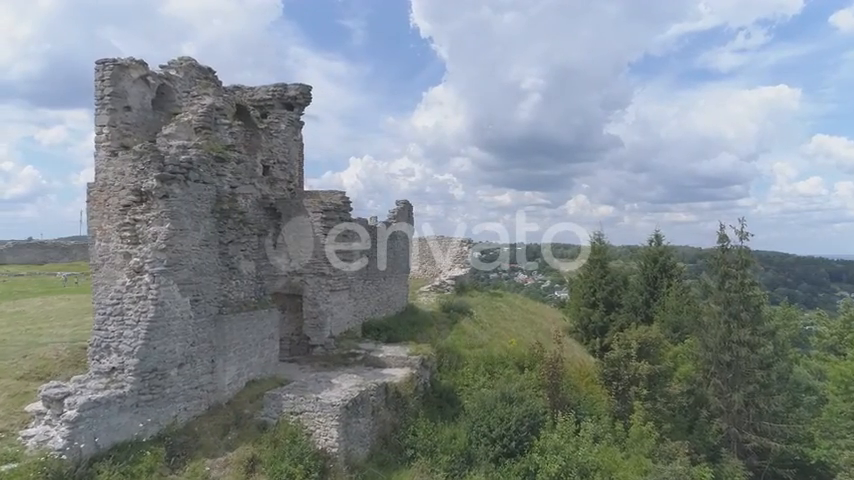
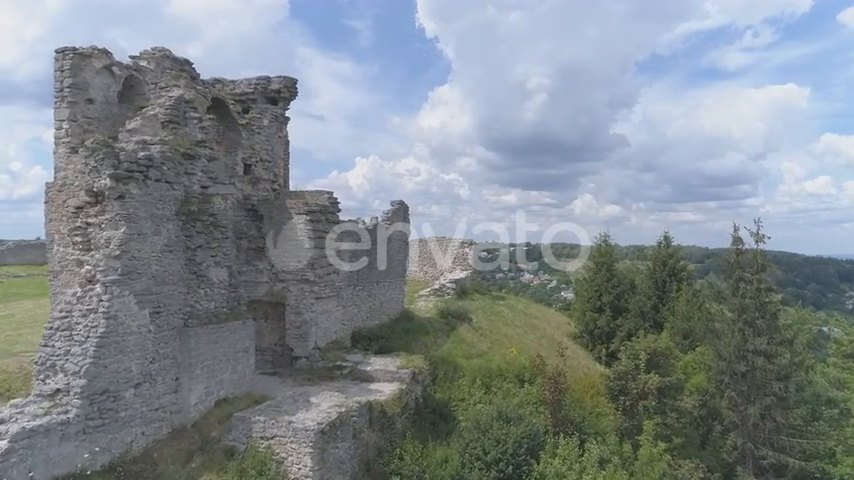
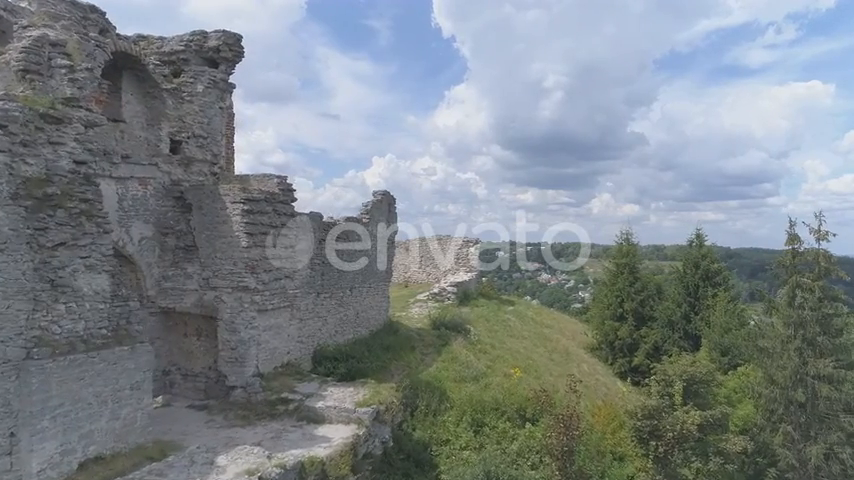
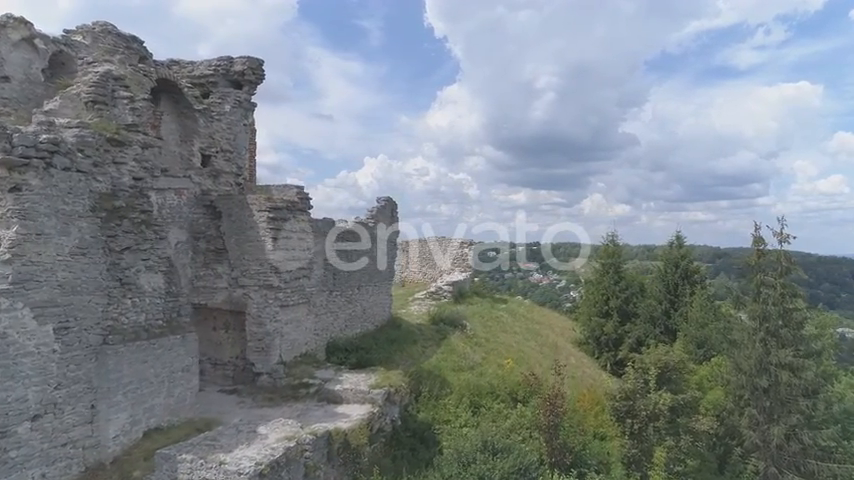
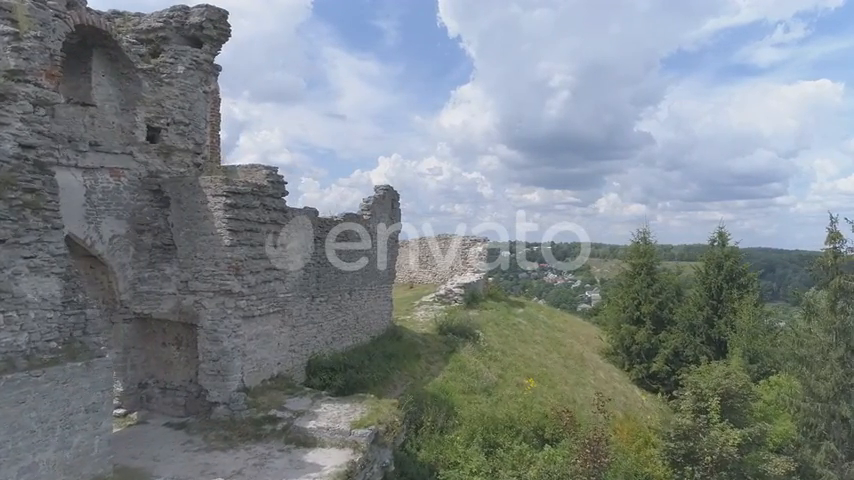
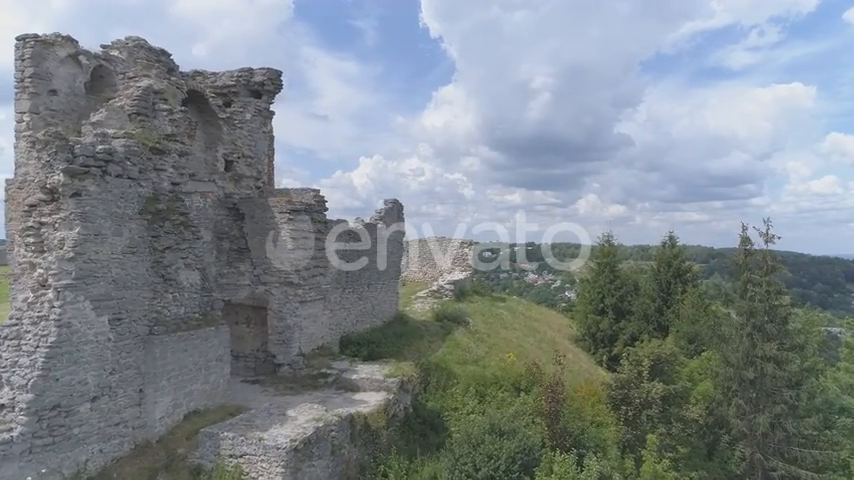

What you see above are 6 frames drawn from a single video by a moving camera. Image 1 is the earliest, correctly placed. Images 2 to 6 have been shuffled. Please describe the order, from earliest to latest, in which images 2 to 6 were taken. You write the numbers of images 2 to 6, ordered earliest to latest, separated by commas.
2, 6, 4, 3, 5
